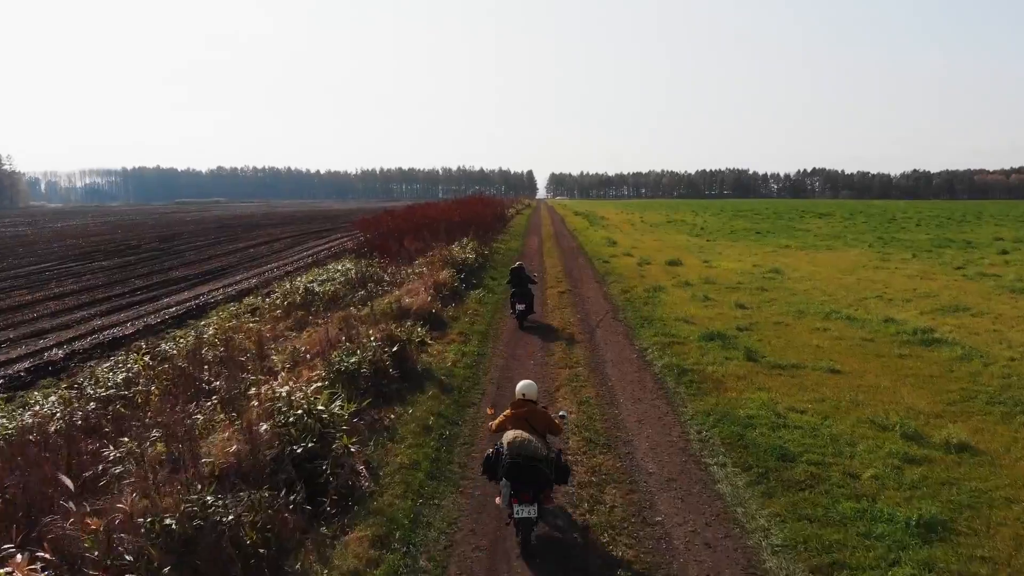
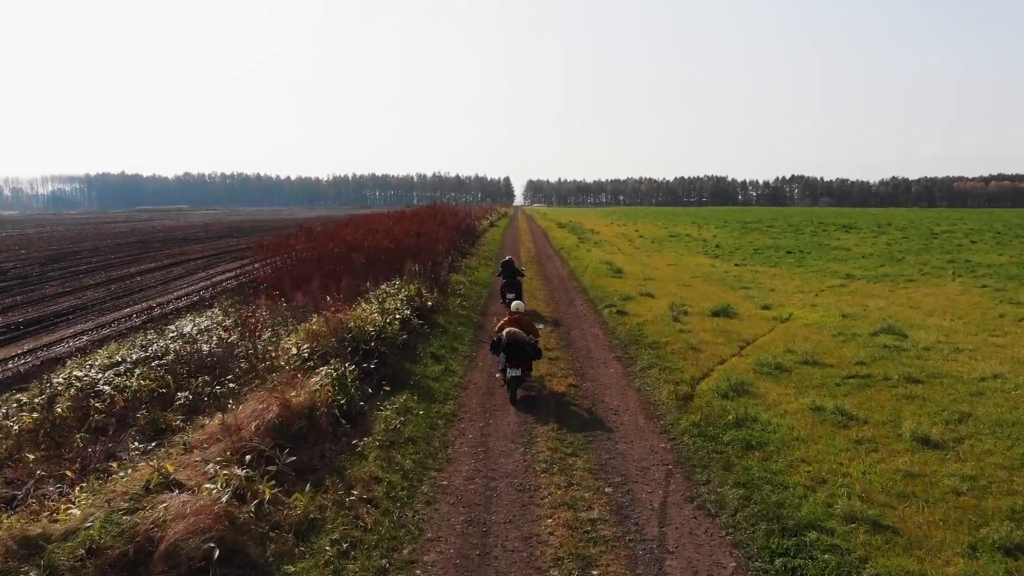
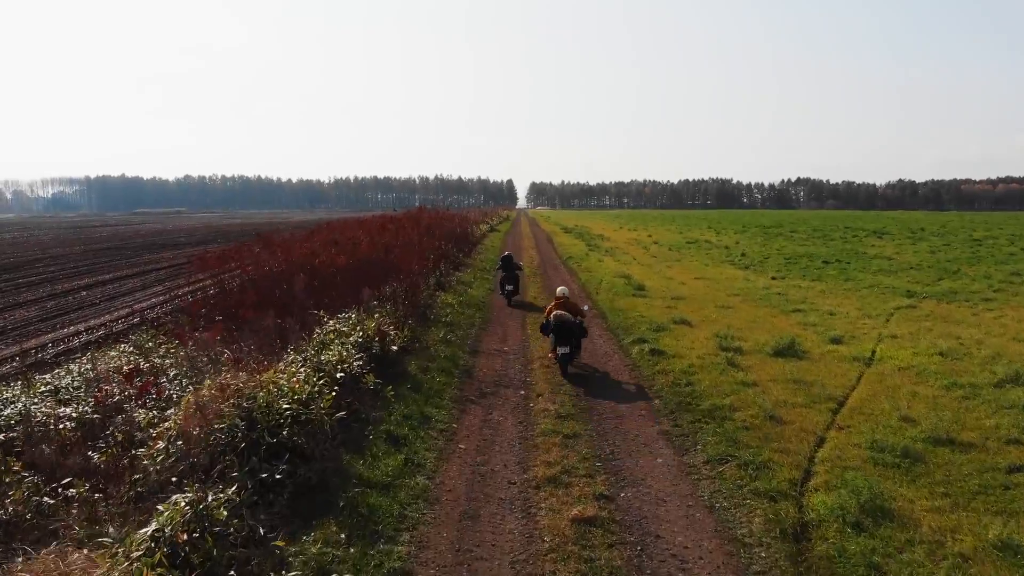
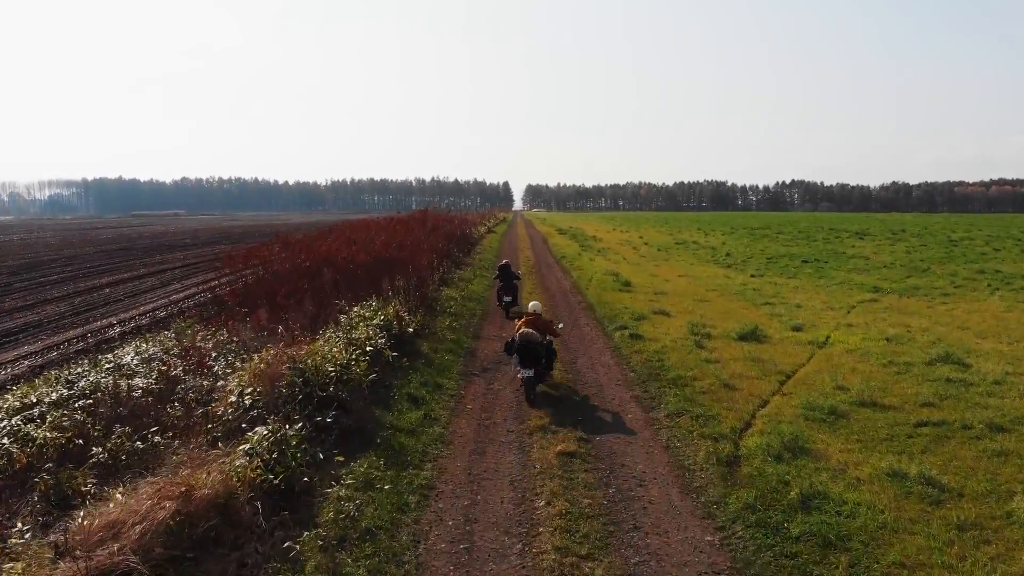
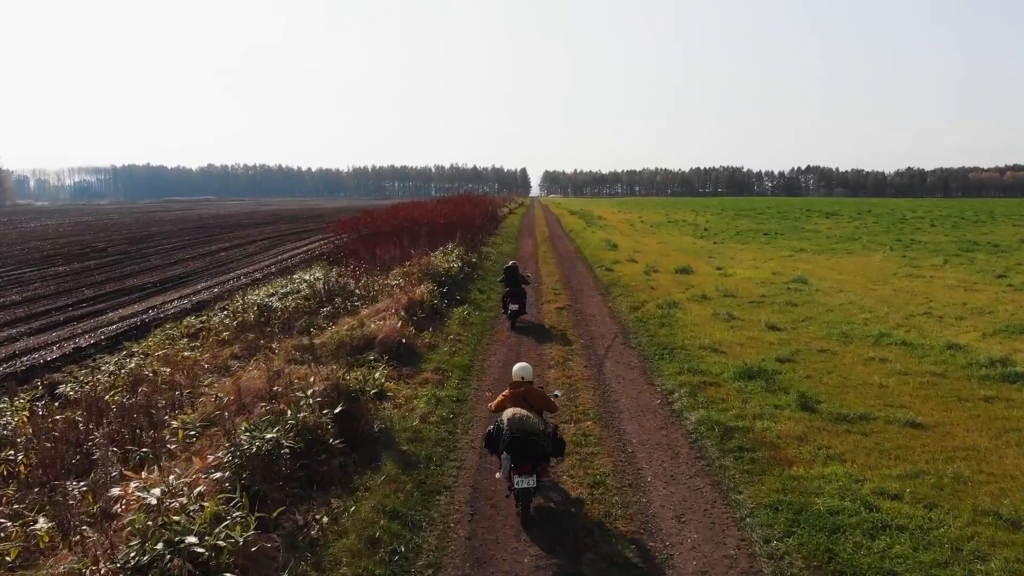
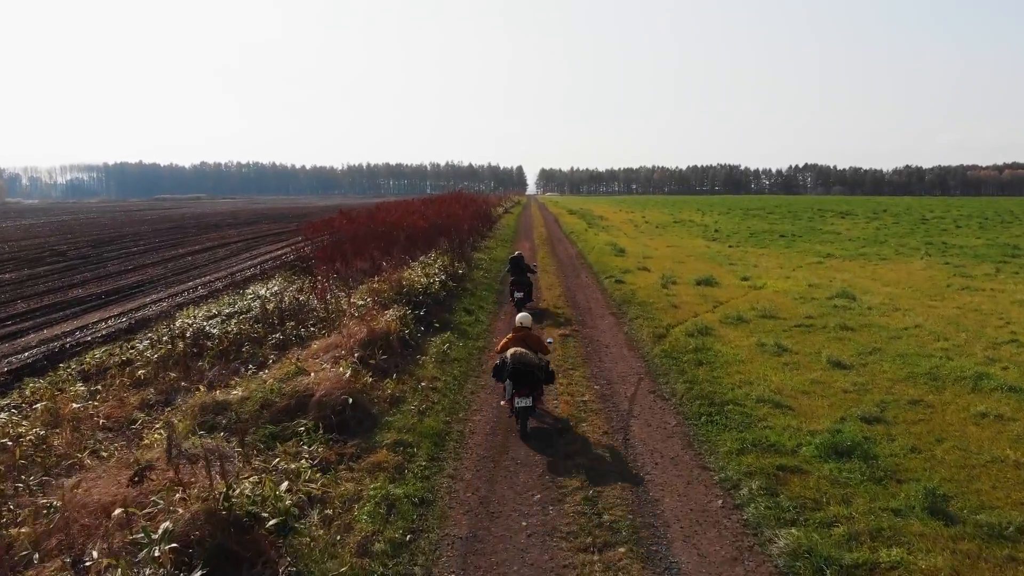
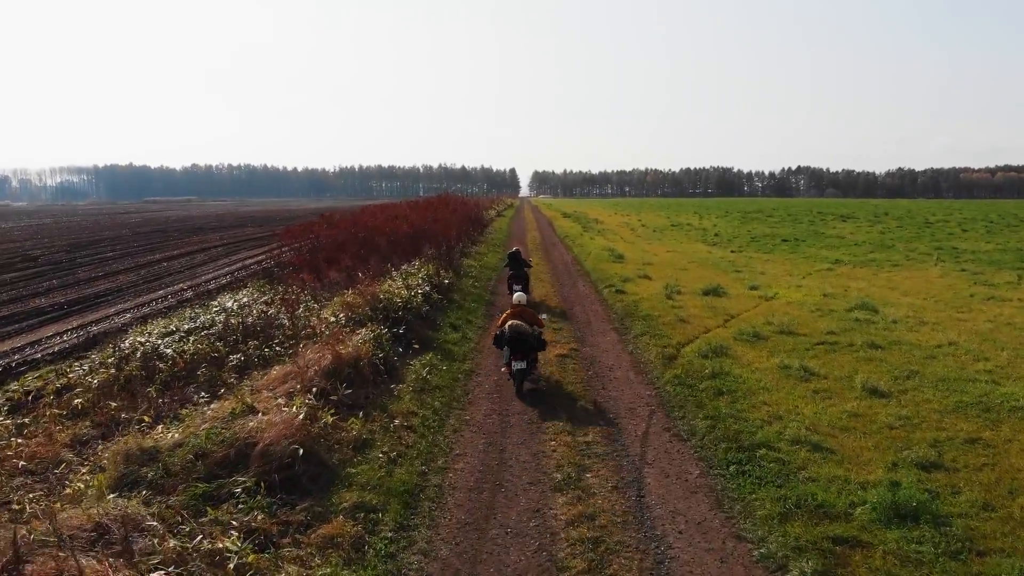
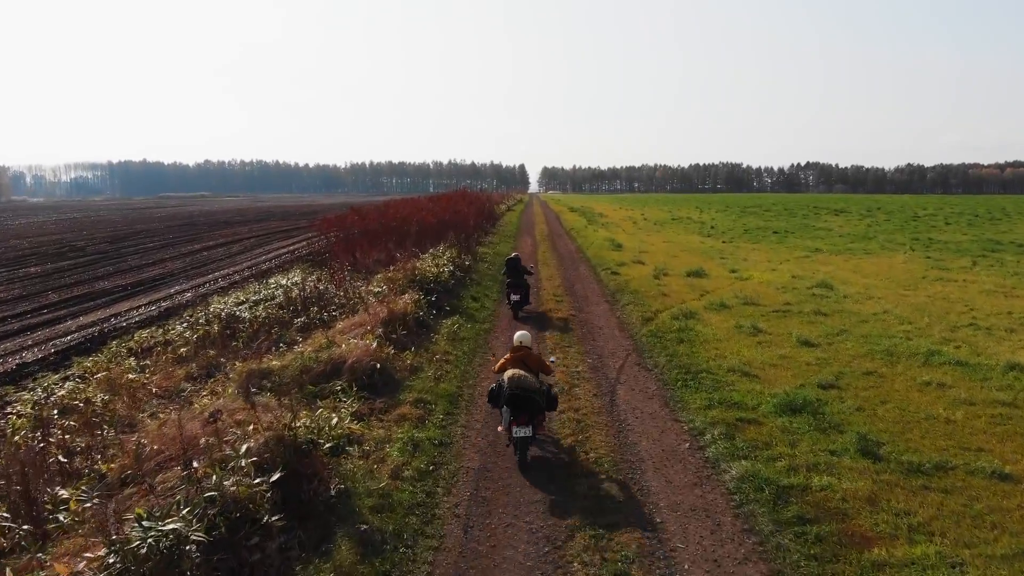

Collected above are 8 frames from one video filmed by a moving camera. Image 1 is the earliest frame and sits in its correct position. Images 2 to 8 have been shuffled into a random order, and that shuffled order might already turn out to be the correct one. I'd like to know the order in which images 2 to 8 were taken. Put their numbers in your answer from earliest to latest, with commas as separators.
5, 8, 6, 7, 2, 4, 3
